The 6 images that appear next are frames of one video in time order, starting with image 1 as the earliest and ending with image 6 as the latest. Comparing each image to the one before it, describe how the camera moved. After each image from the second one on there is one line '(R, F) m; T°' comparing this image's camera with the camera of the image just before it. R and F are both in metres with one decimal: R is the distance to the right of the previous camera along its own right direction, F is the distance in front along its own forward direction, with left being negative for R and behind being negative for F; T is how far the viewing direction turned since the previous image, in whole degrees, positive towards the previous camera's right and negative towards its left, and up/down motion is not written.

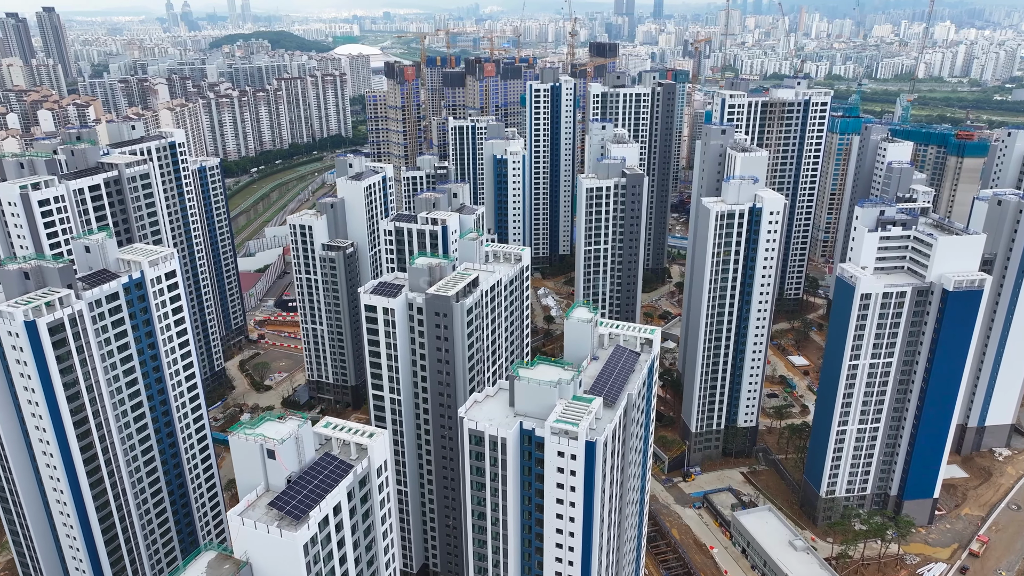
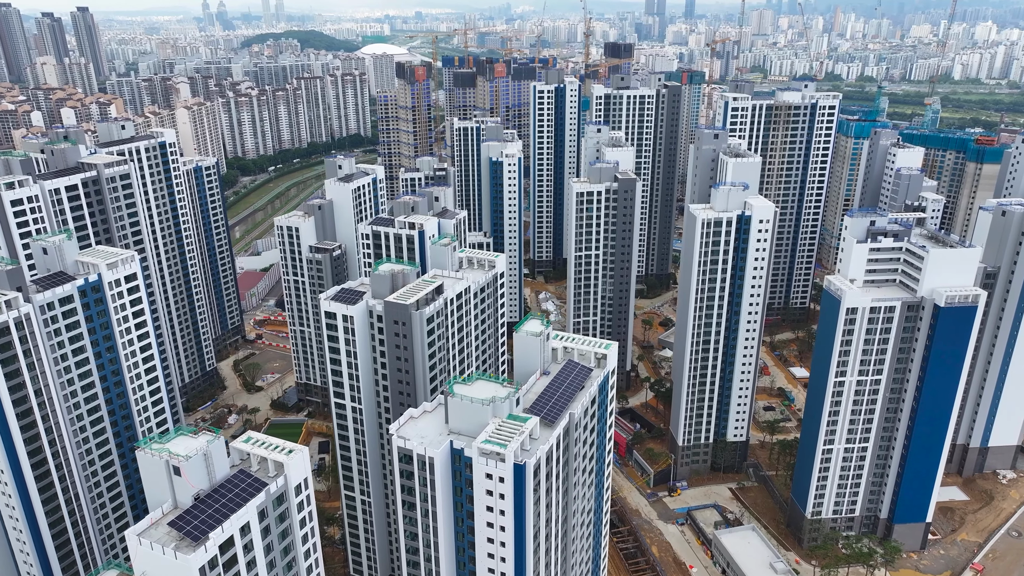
(+6.5, +2.2) m; -2°
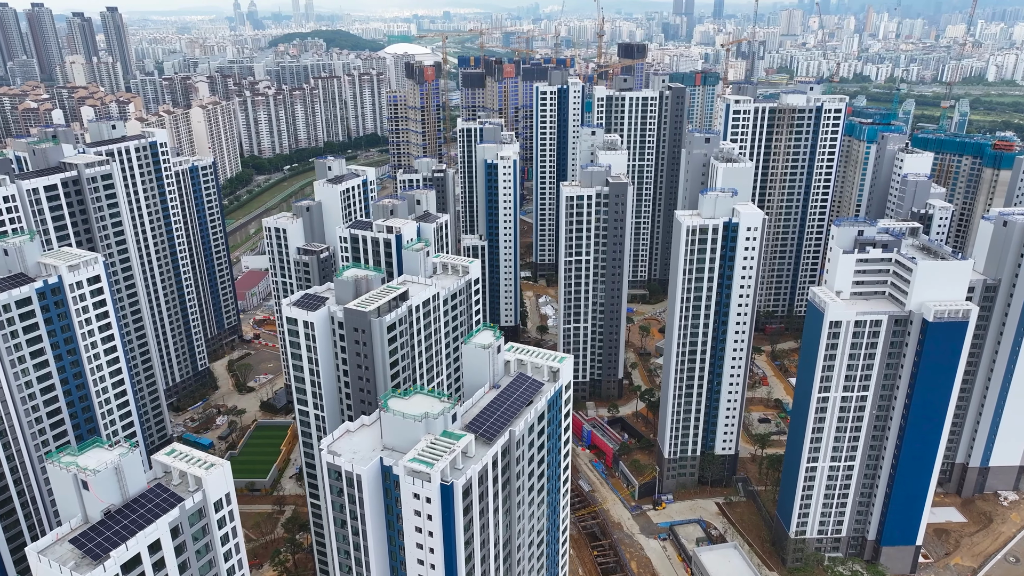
(+5.9, +2.0) m; -2°
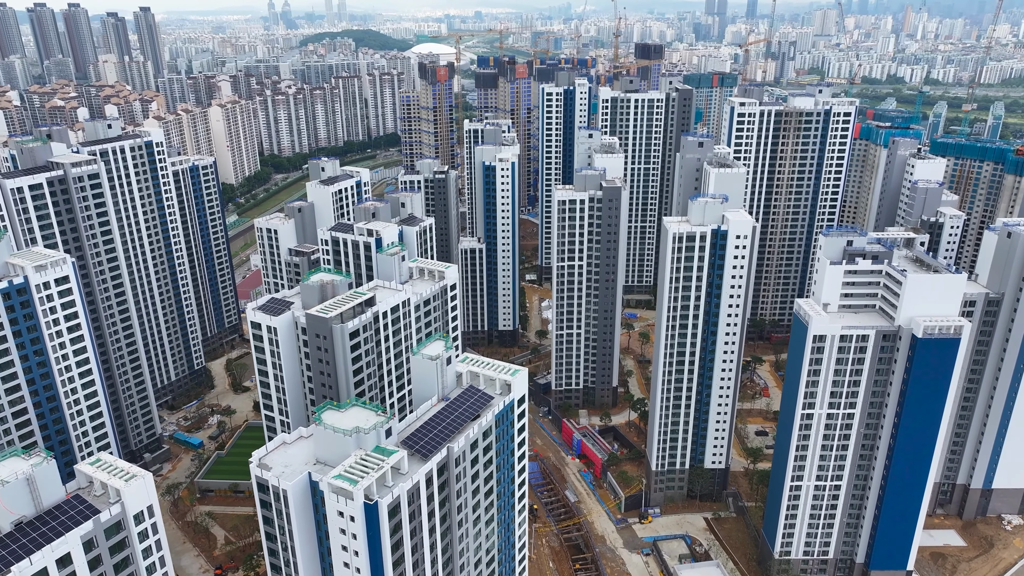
(+5.9, +1.9) m; -2°
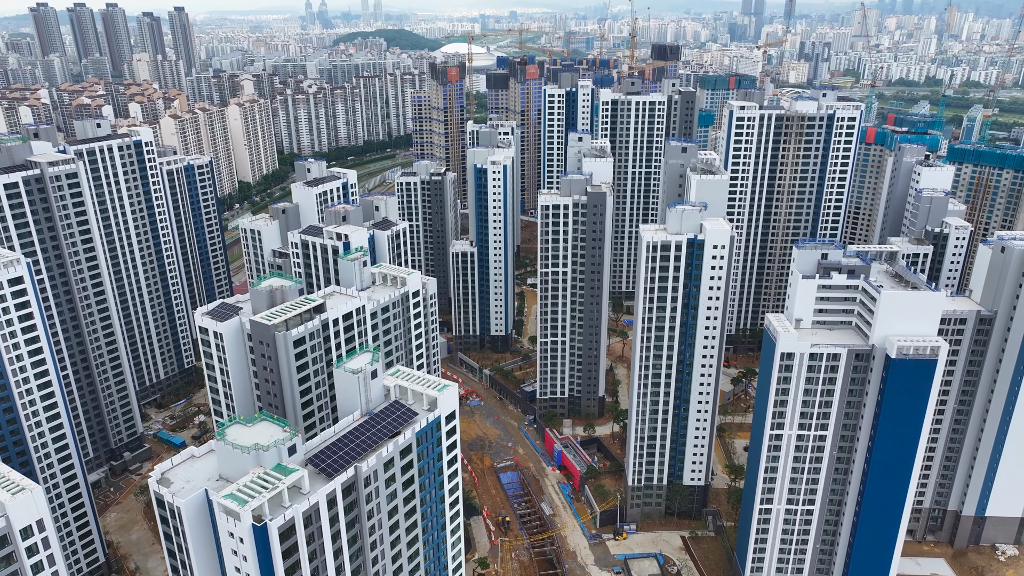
(+7.6, +2.3) m; -2°
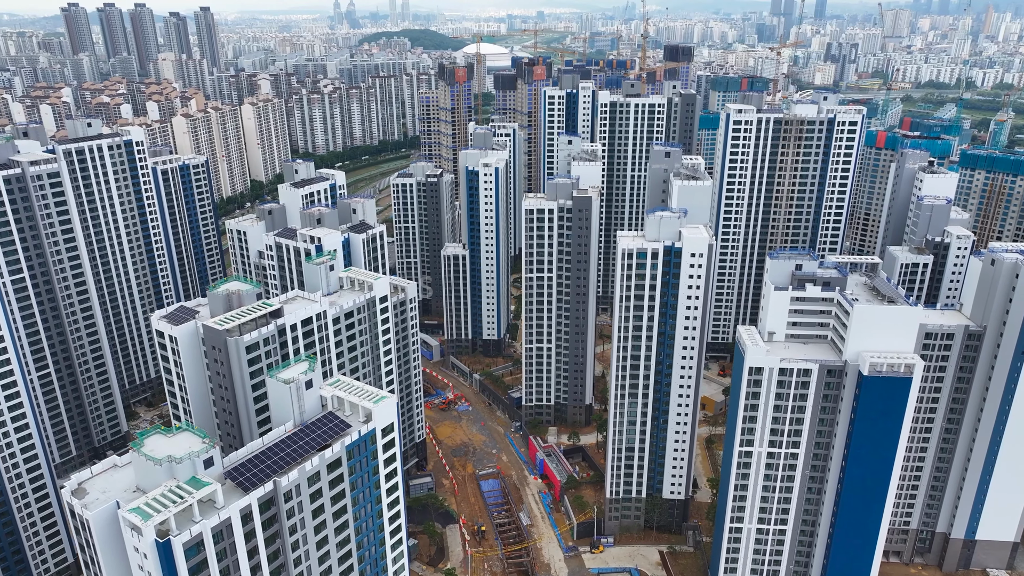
(+6.2, +1.8) m; -2°
